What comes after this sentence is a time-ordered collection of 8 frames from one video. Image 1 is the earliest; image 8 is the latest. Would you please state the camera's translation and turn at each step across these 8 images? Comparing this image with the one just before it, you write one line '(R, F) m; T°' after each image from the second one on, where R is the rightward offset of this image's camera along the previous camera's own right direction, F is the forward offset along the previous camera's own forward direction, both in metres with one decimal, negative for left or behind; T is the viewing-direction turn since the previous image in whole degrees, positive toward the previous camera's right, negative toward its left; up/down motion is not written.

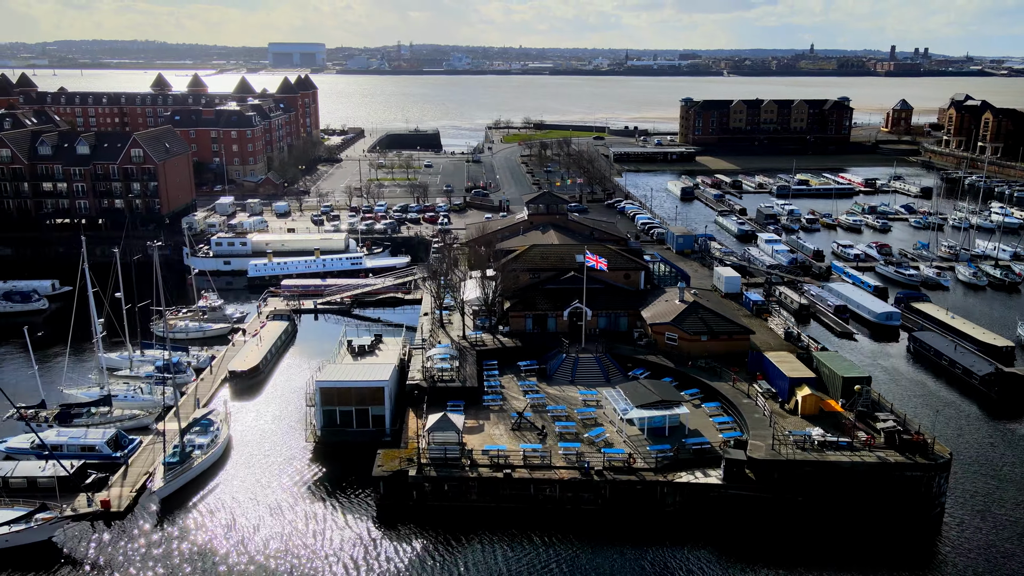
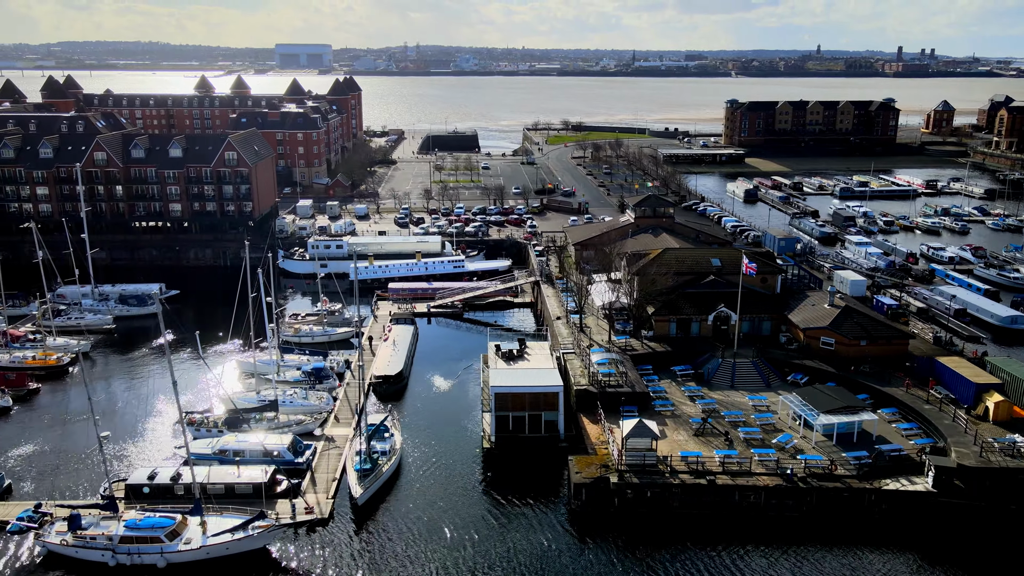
(-7.9, +0.2) m; 0°
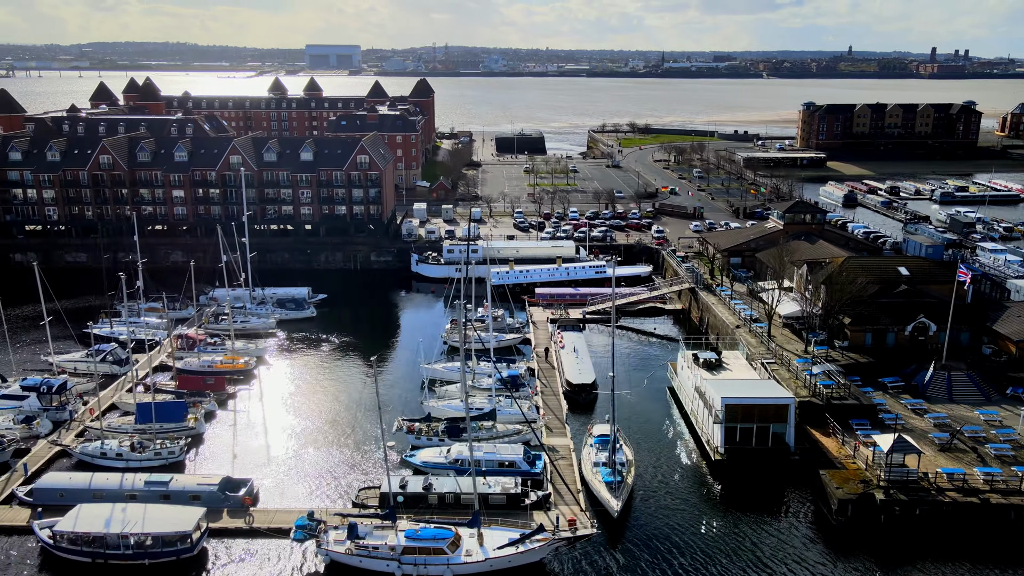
(-9.5, +0.3) m; -2°
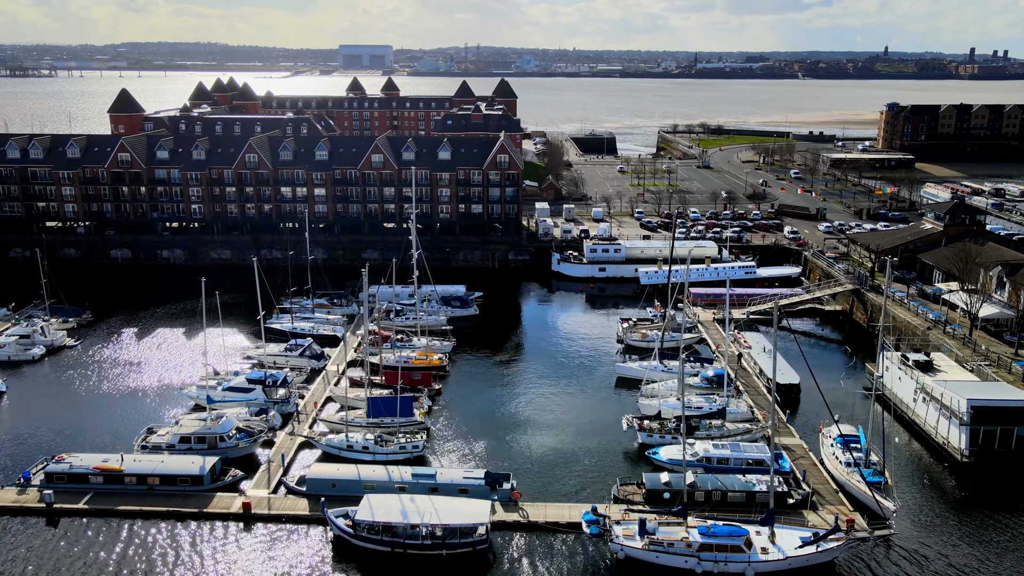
(-9.8, -0.4) m; -2°
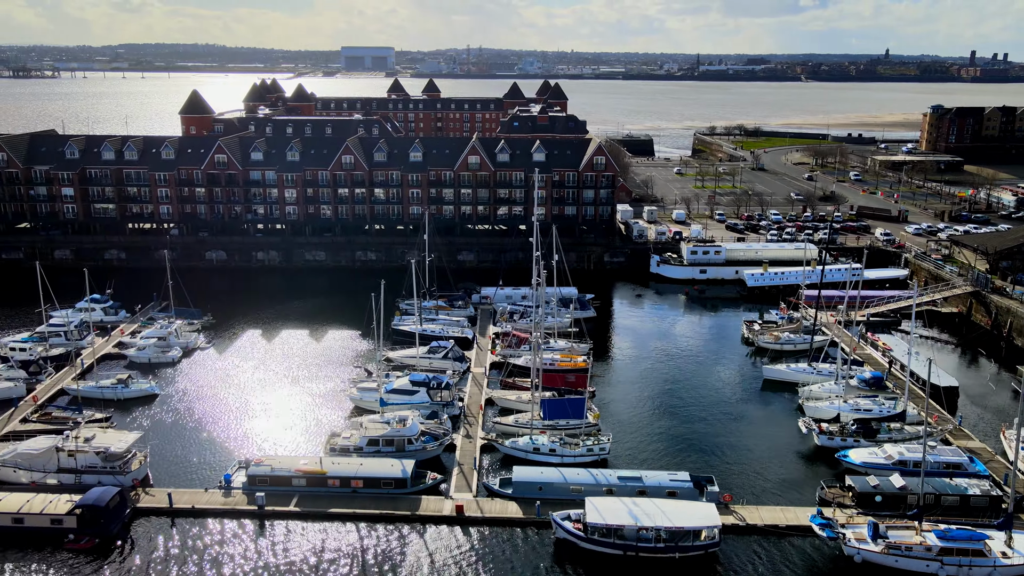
(-8.6, +0.1) m; 0°
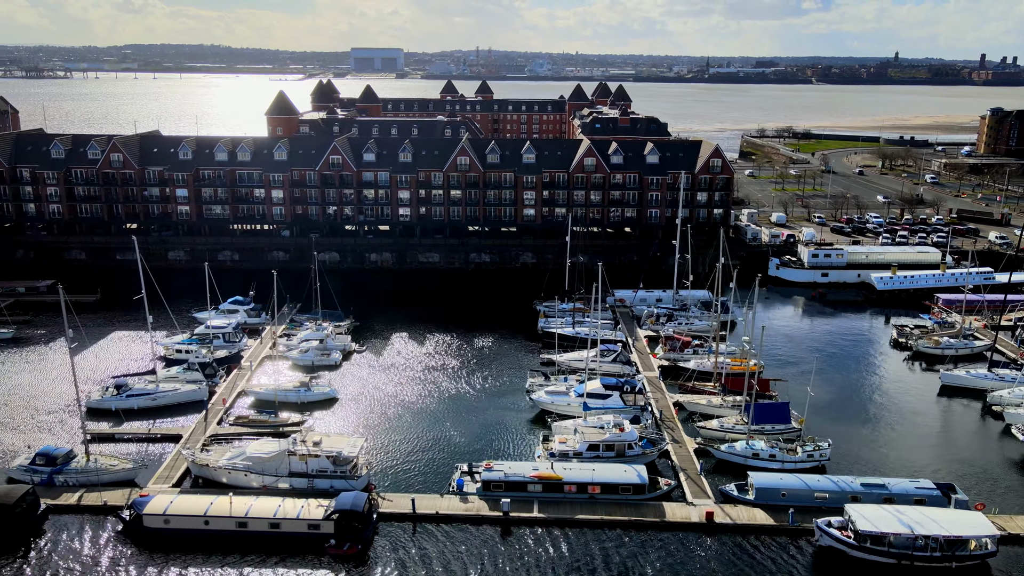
(-9.7, +0.4) m; 0°
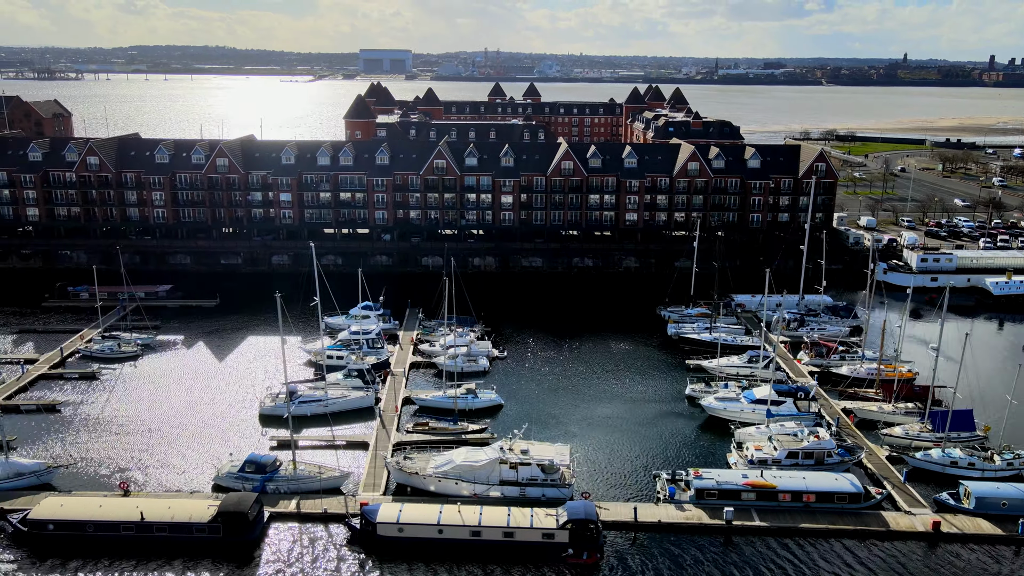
(-8.6, 0.0) m; 0°
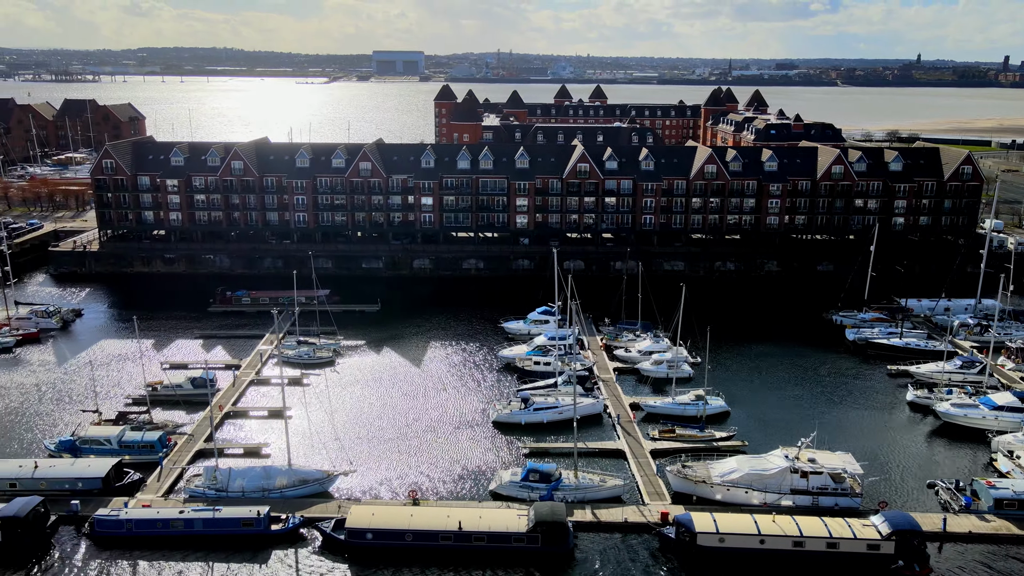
(-11.7, +0.3) m; -1°
